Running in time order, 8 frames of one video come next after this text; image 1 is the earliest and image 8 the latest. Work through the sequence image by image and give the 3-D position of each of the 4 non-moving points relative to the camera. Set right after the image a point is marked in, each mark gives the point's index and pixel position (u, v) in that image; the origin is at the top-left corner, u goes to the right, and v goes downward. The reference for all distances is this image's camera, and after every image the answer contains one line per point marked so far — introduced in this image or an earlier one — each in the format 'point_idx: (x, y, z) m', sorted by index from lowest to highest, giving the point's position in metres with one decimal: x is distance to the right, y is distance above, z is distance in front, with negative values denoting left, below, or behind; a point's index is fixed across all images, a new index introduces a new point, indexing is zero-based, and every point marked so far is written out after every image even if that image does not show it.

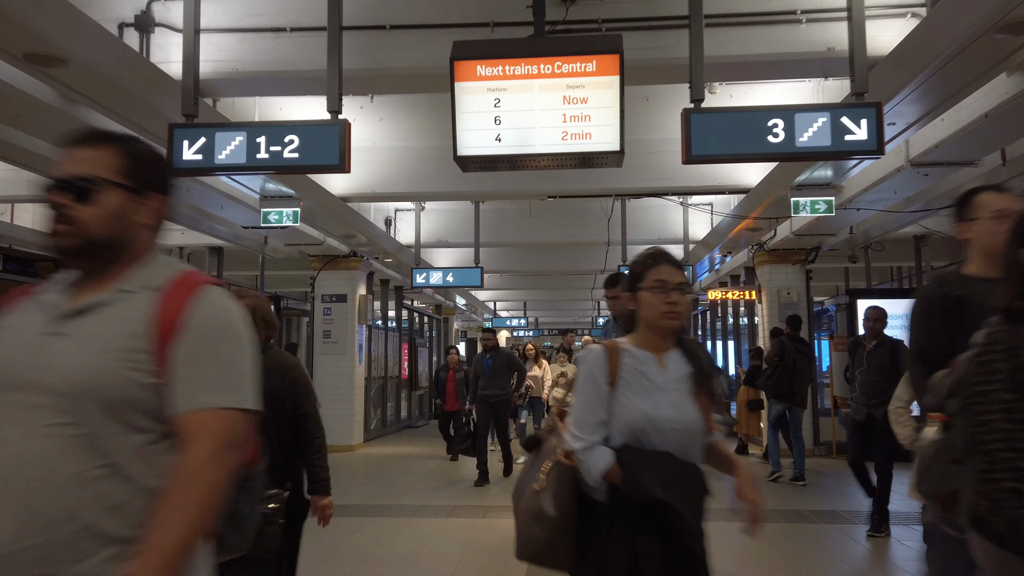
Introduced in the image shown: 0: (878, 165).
0: (+3.6, +1.2, +7.4) m
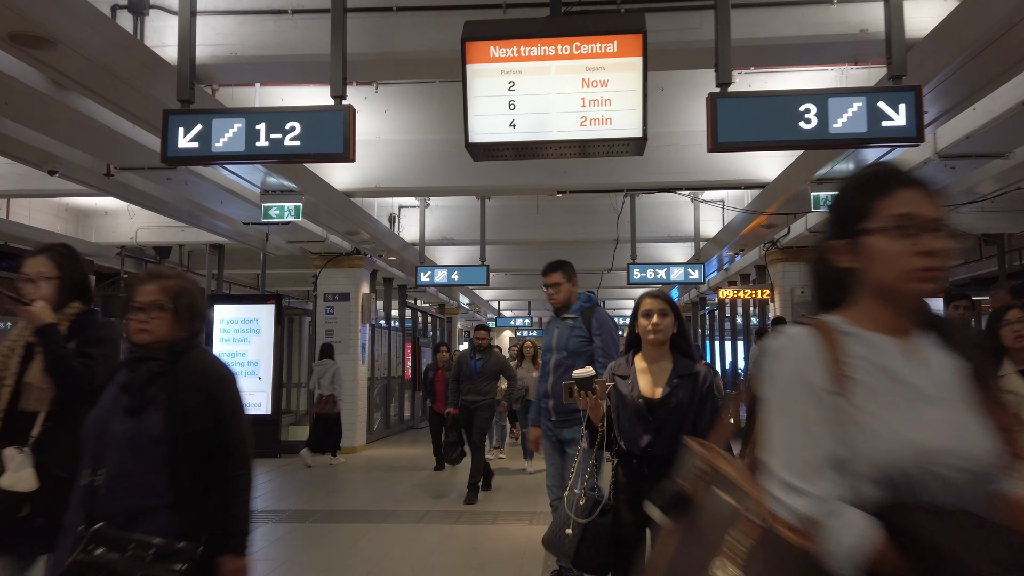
0: (+3.7, +1.2, +7.2) m
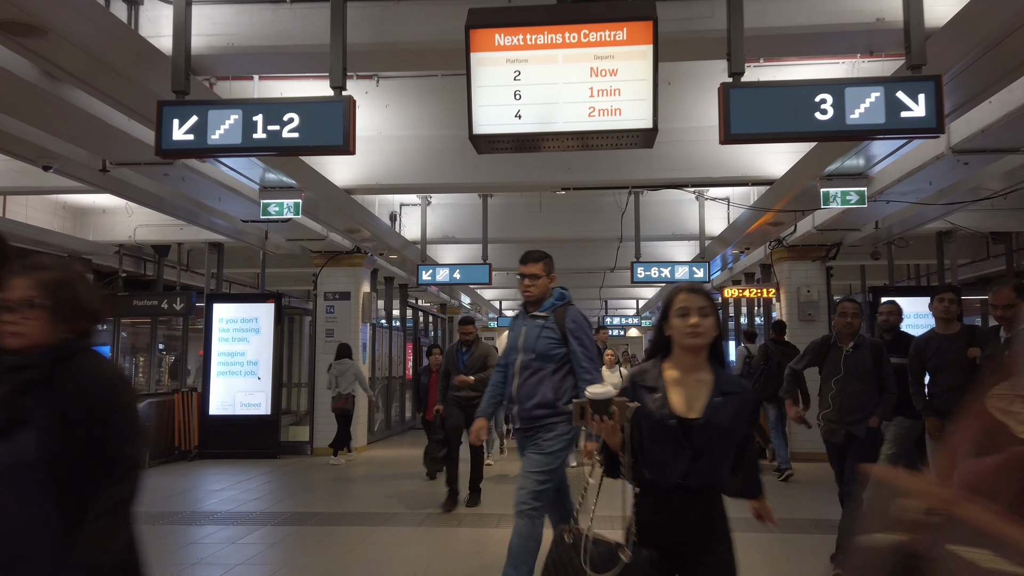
0: (+3.8, +1.3, +7.0) m
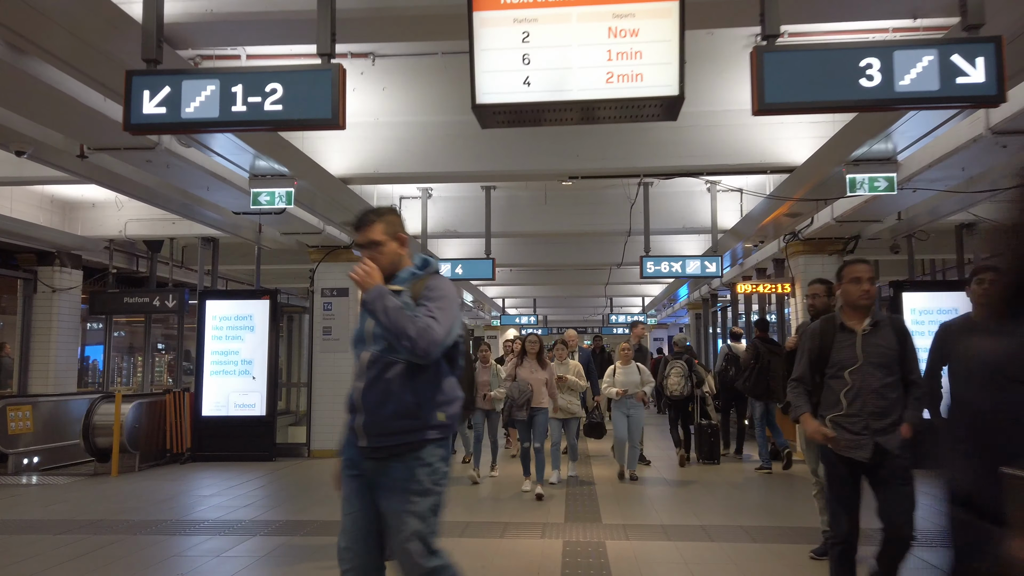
0: (+3.8, +1.3, +6.6) m
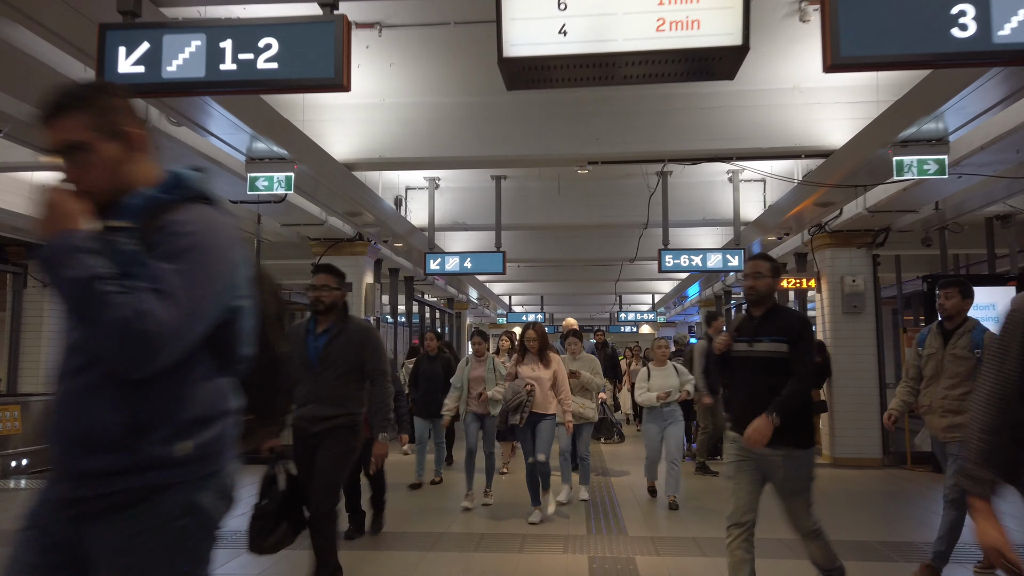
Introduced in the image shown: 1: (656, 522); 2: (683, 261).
0: (+4.0, +1.4, +6.0) m
1: (+1.2, -1.9, +6.1) m
2: (+2.3, +0.4, +10.2) m
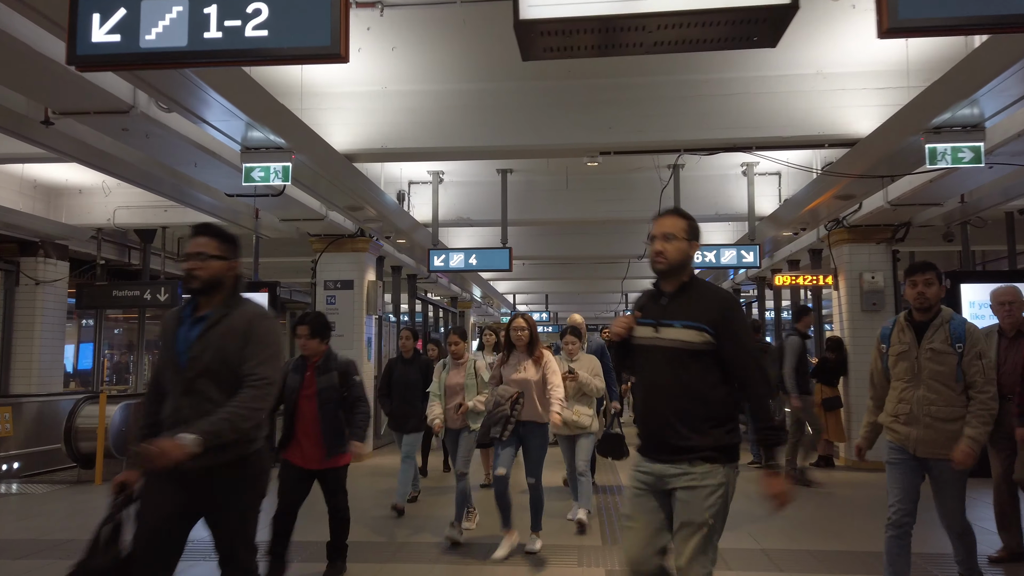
0: (+4.0, +1.4, +5.7) m
1: (+1.2, -1.9, +5.7) m
2: (+2.4, +0.4, +9.8) m
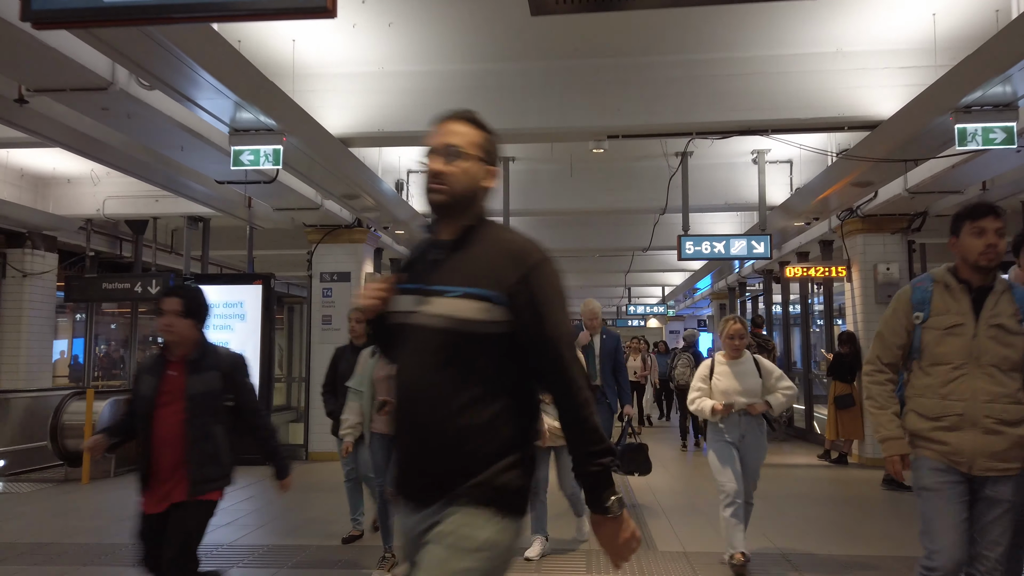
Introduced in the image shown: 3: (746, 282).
0: (+4.1, +1.5, +5.4) m
1: (+1.3, -1.8, +5.4) m
2: (+2.4, +0.5, +9.5) m
3: (+5.4, +0.1, +17.2) m
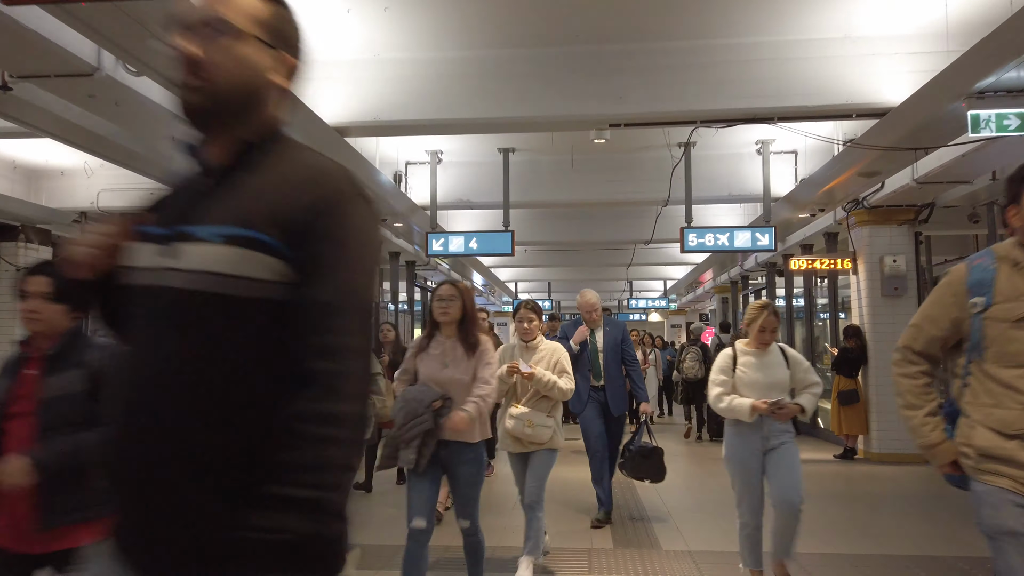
0: (+4.1, +1.6, +5.2) m
1: (+1.3, -1.7, +5.3) m
2: (+2.4, +0.6, +9.3) m
3: (+5.4, +0.3, +17.1) m
